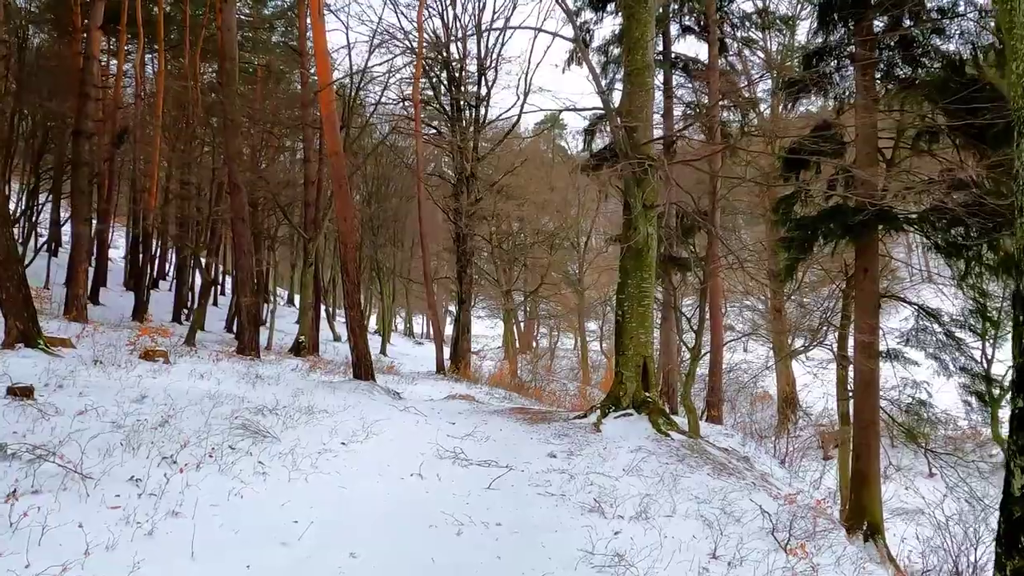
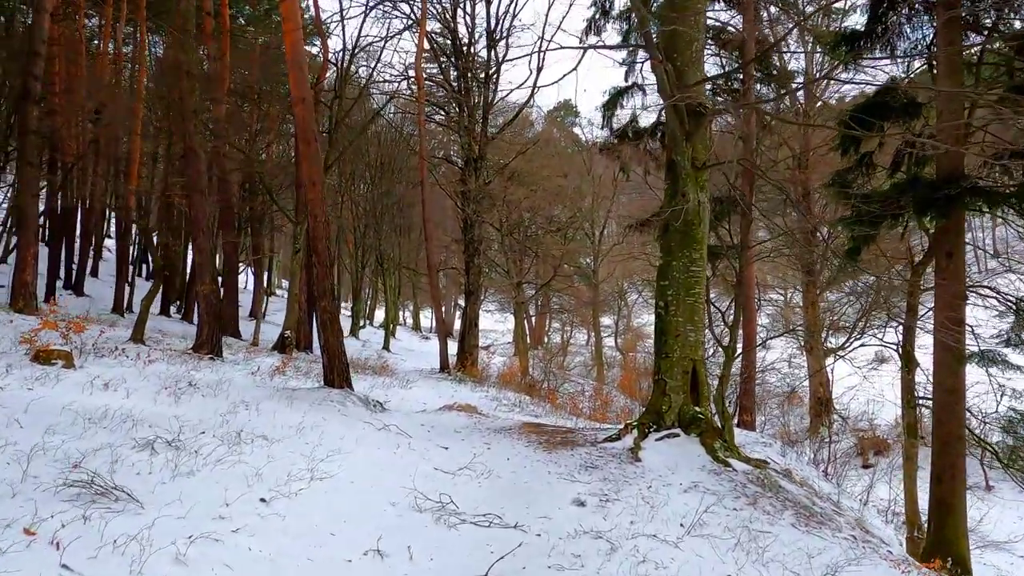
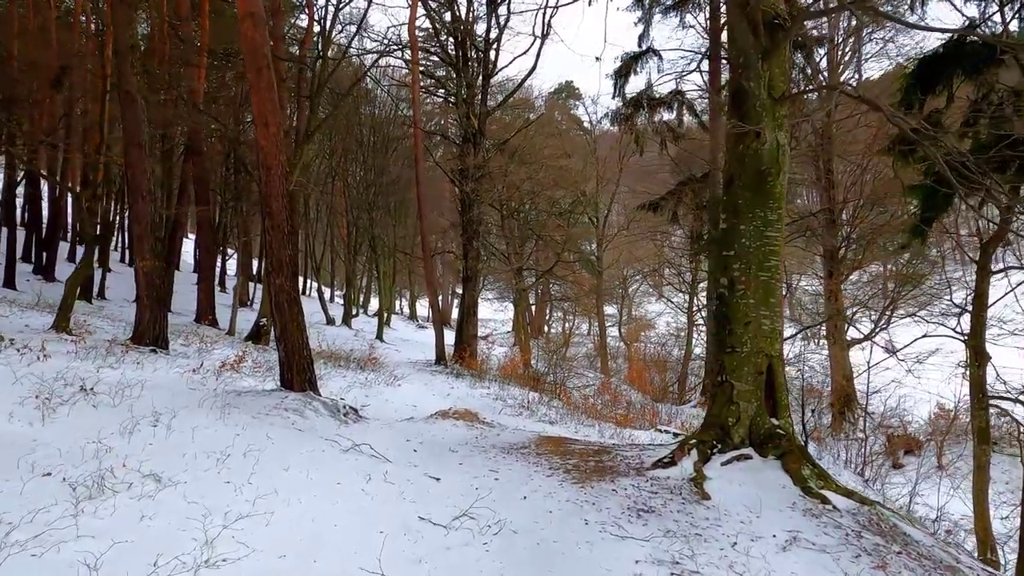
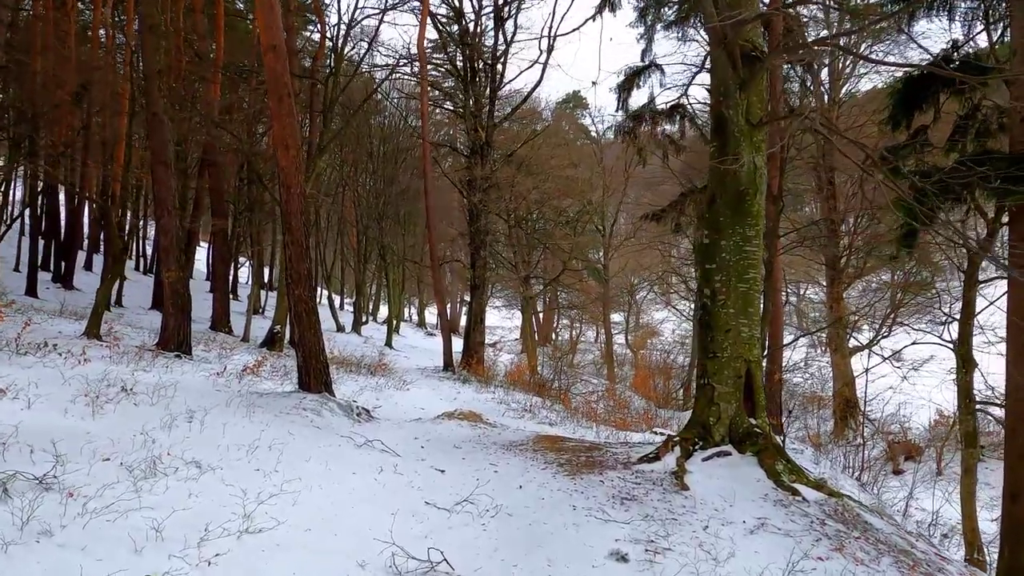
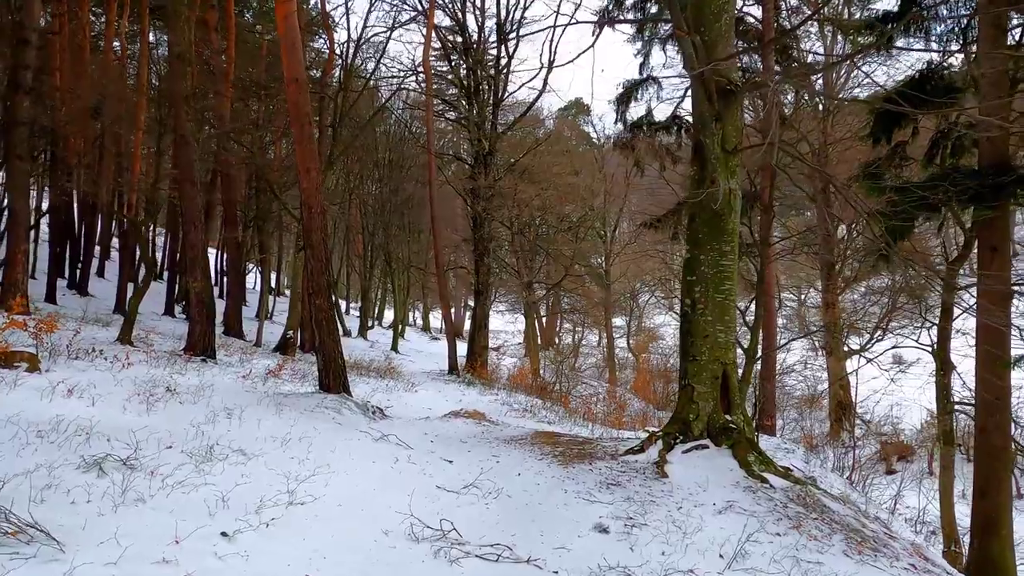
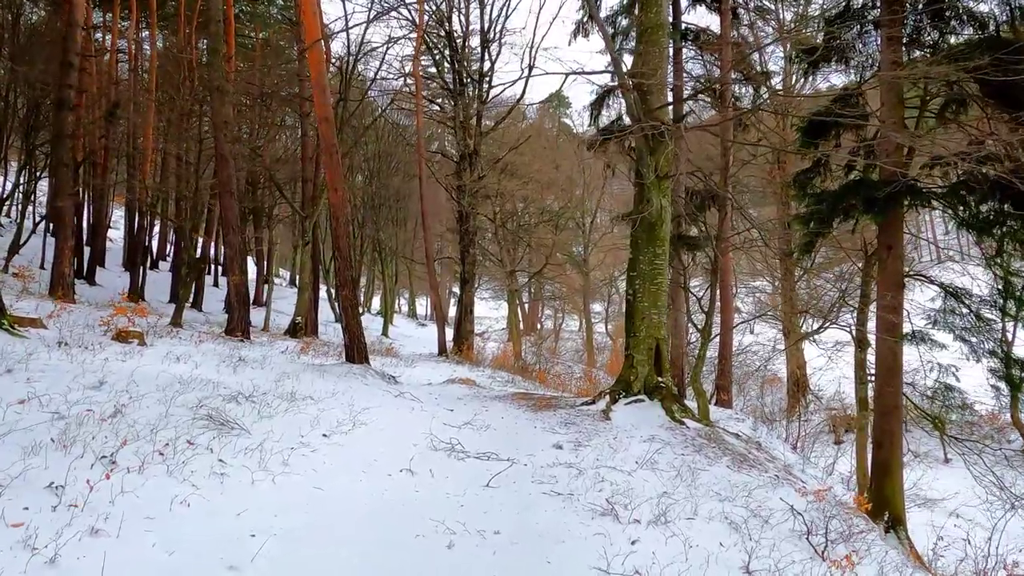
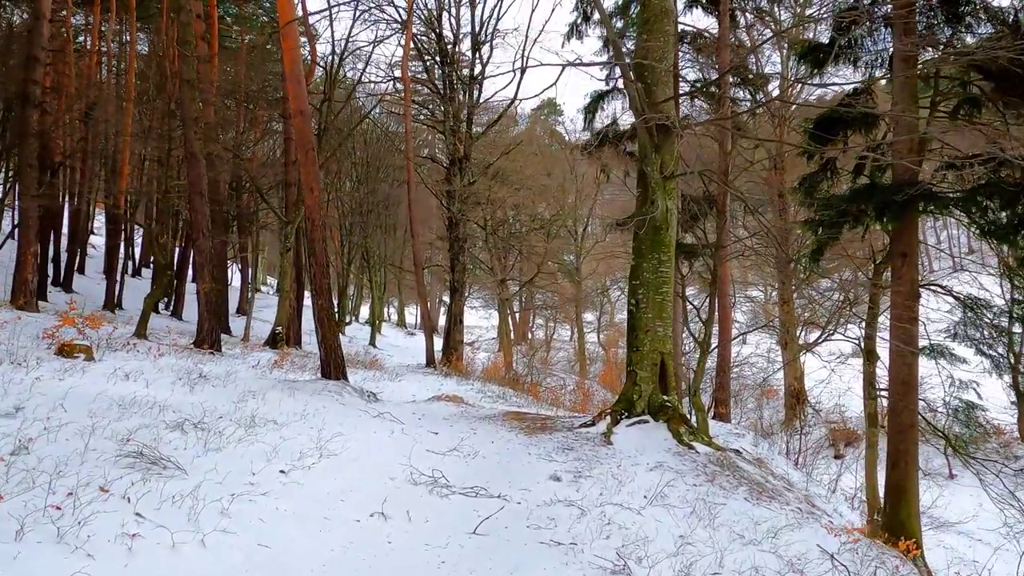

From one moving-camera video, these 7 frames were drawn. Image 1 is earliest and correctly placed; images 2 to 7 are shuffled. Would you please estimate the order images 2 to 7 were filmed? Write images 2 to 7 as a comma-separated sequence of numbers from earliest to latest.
6, 7, 2, 5, 4, 3
